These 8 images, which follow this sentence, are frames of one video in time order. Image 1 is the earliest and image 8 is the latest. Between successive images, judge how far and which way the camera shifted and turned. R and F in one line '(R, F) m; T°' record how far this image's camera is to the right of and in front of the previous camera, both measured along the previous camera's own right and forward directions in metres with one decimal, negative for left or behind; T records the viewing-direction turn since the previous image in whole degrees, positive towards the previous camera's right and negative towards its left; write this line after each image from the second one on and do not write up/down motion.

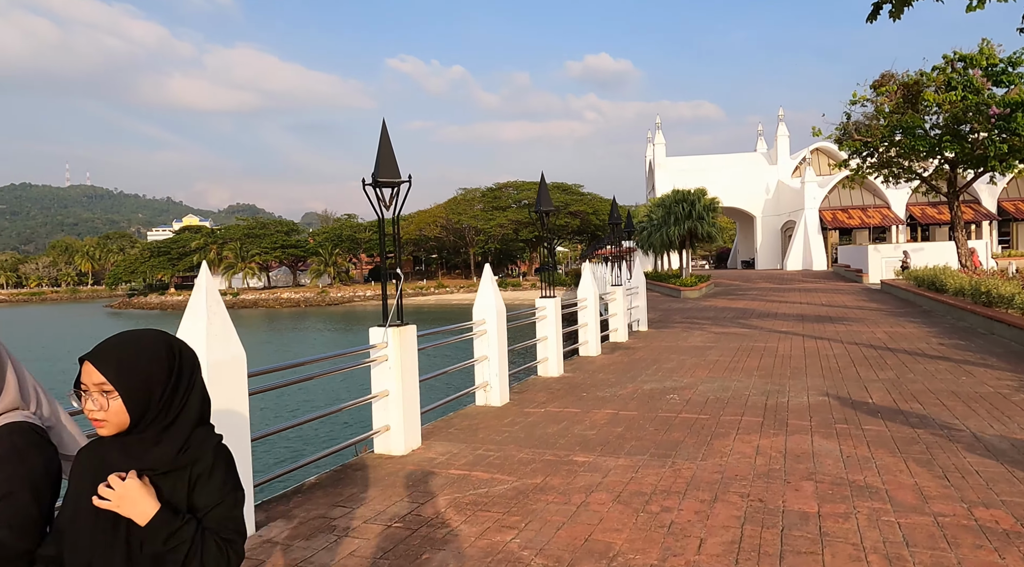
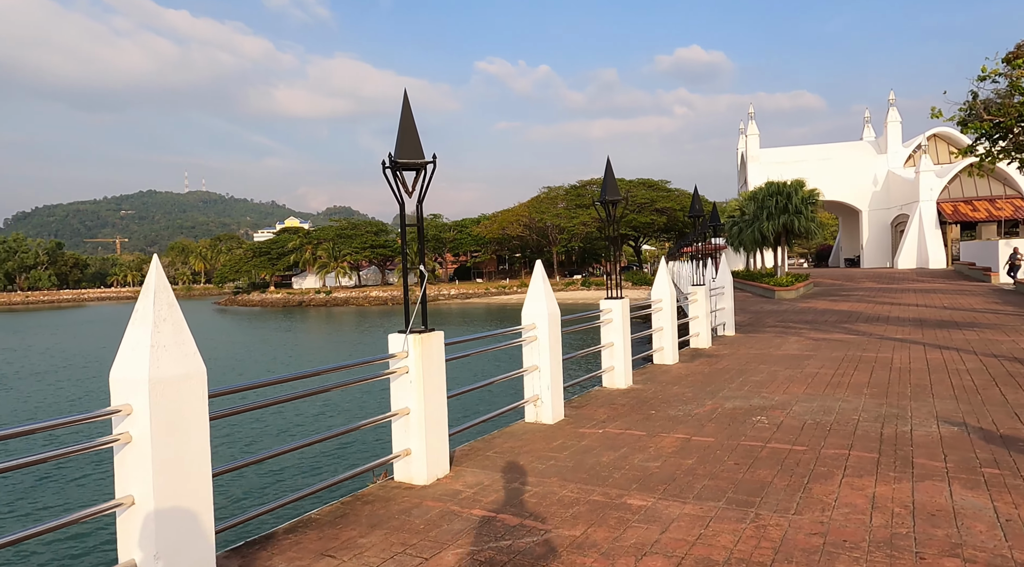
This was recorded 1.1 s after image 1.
(+0.2, +0.8) m; -7°
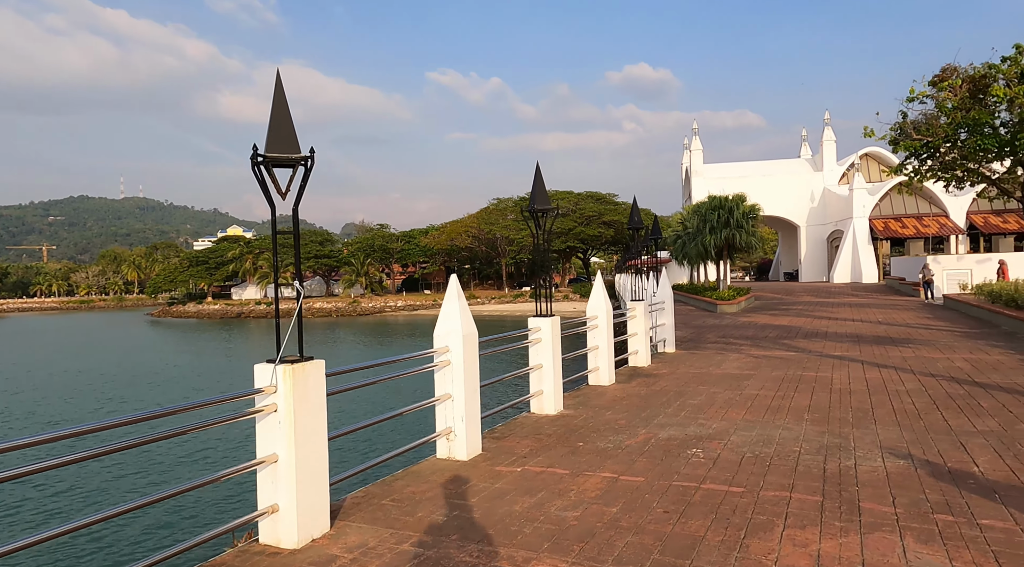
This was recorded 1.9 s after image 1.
(+0.2, +0.5) m; +4°
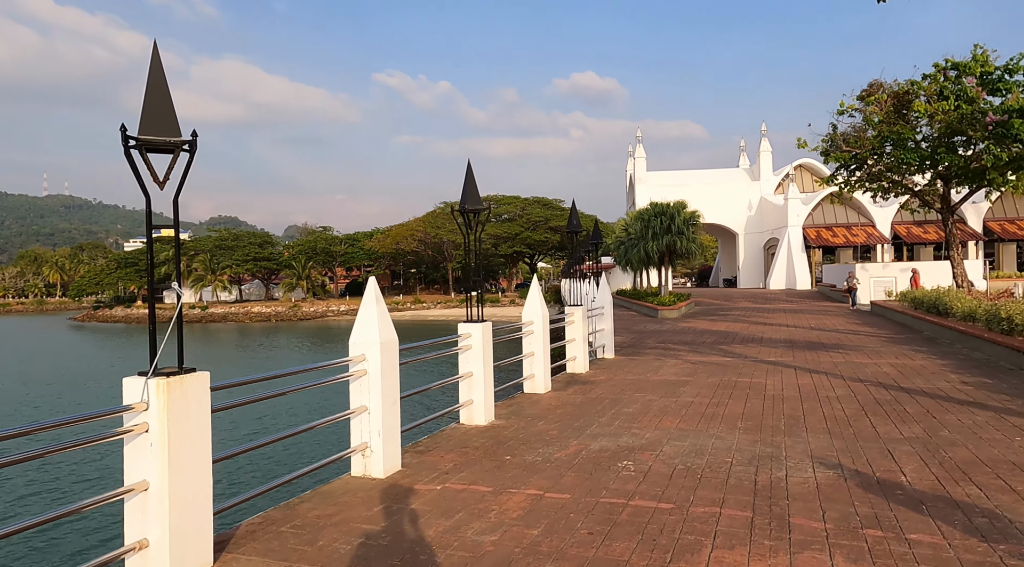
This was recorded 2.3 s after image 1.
(+0.1, +0.2) m; +4°
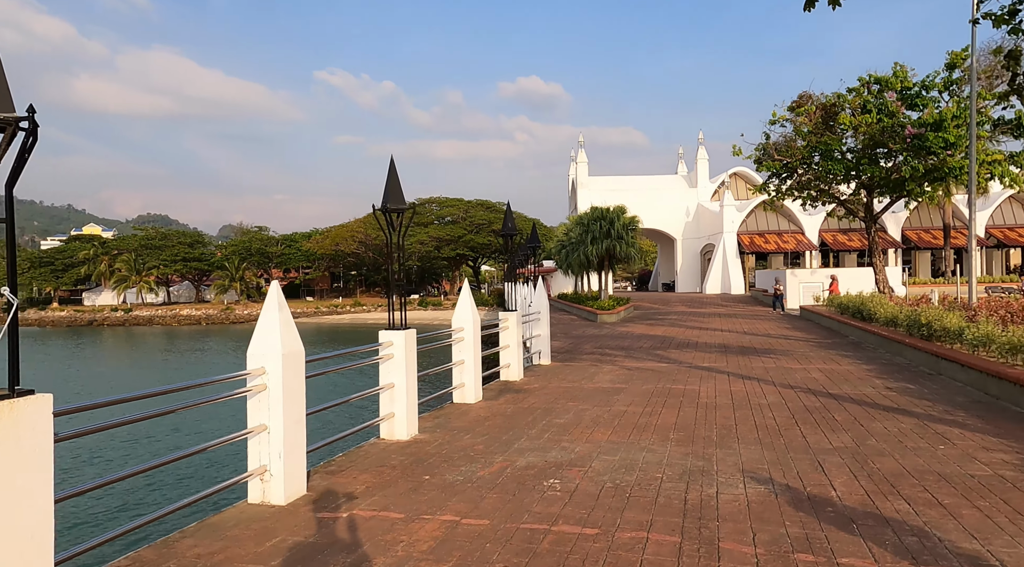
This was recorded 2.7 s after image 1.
(+0.1, +0.3) m; +5°
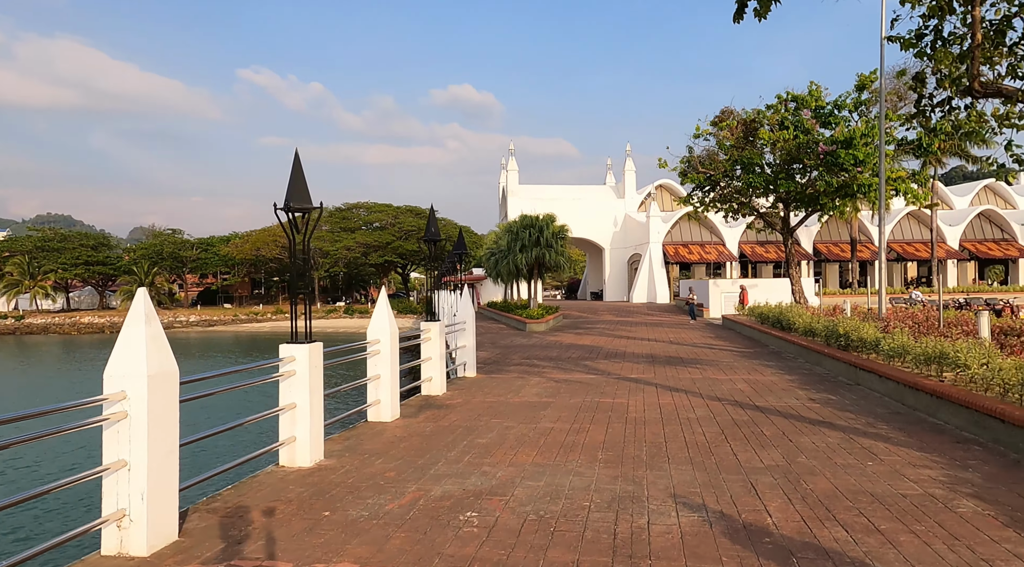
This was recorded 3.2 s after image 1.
(+0.1, +0.4) m; +6°
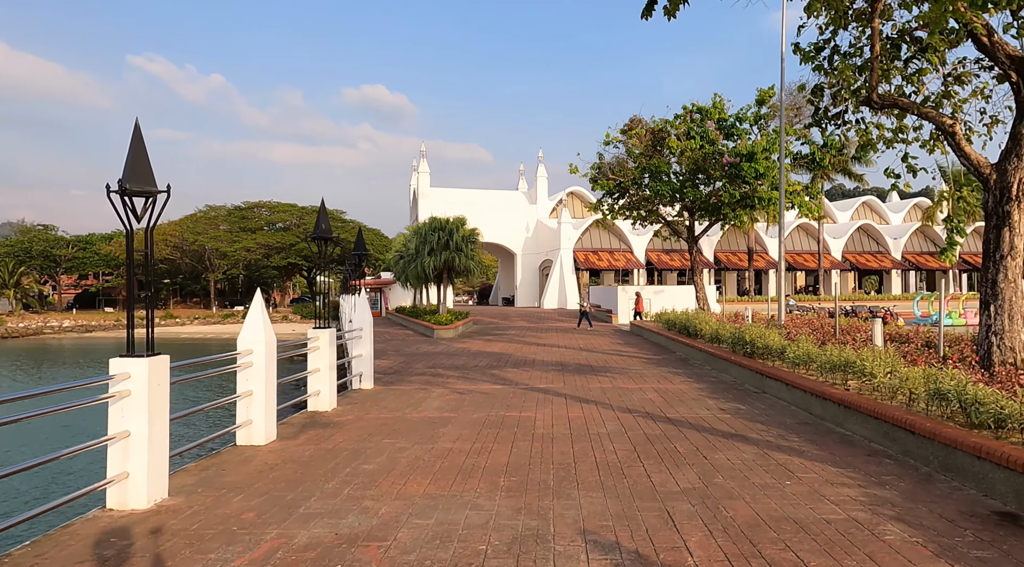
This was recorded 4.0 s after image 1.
(+0.1, +0.6) m; +7°
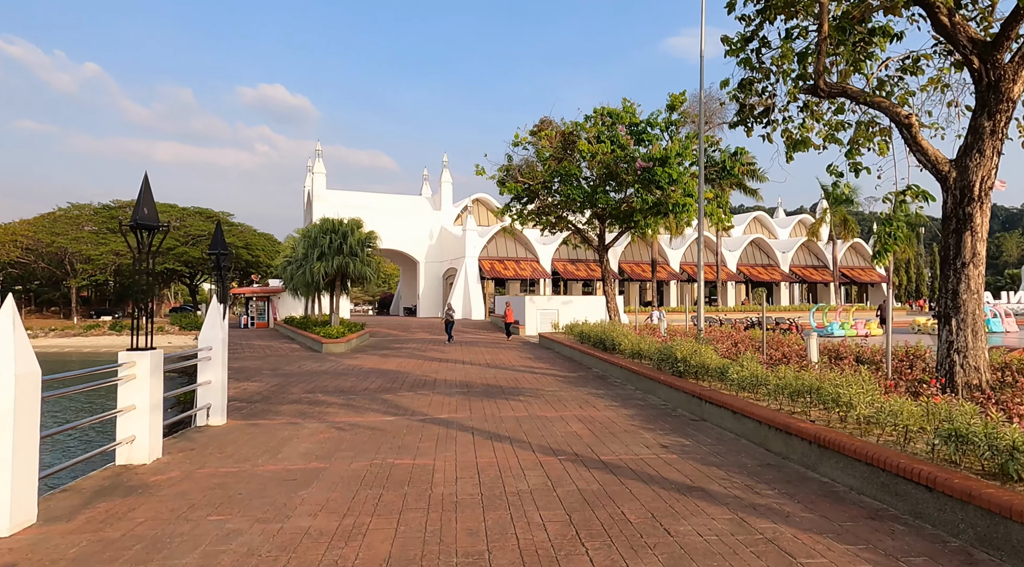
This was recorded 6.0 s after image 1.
(+0.1, +1.8) m; +8°
